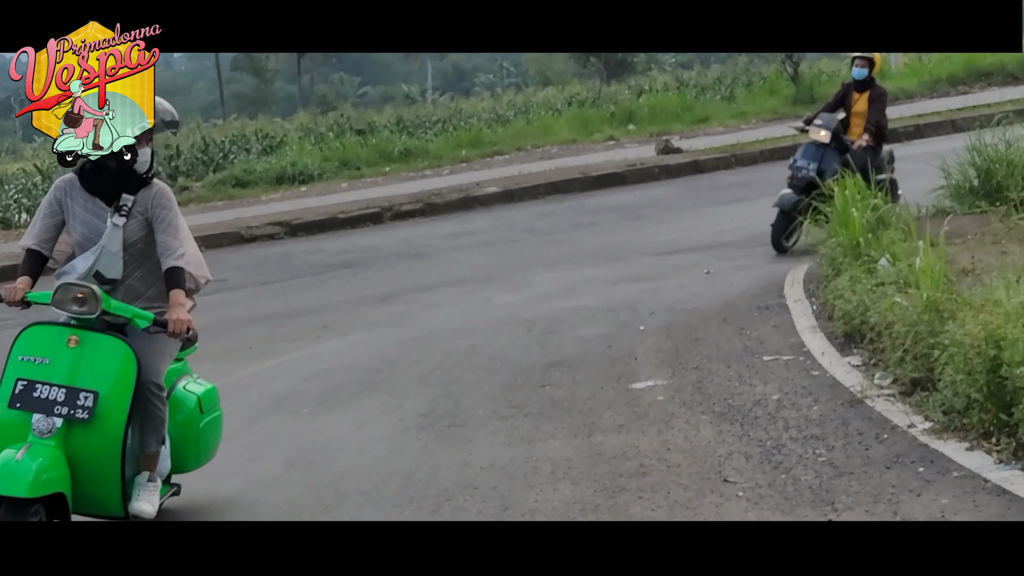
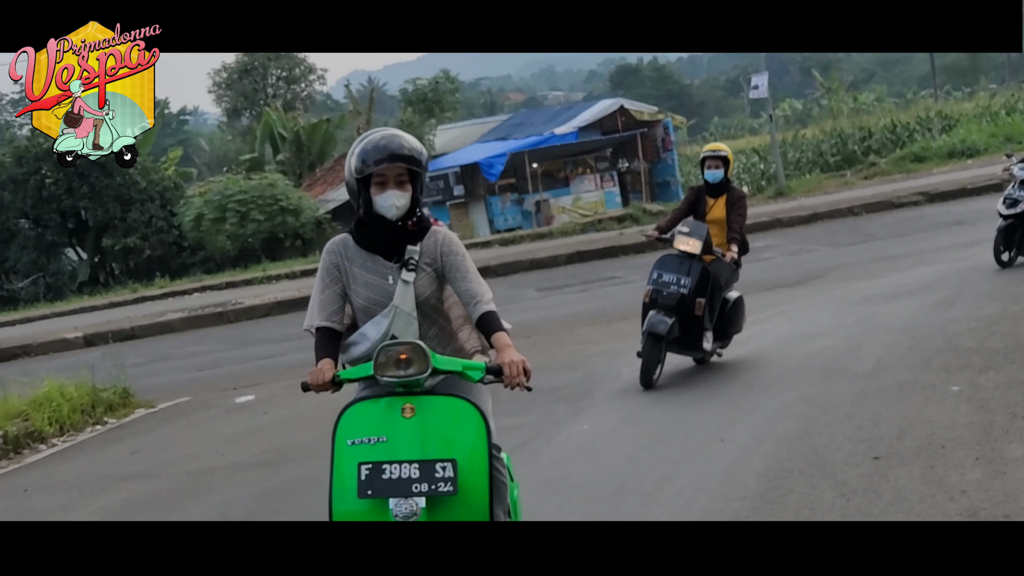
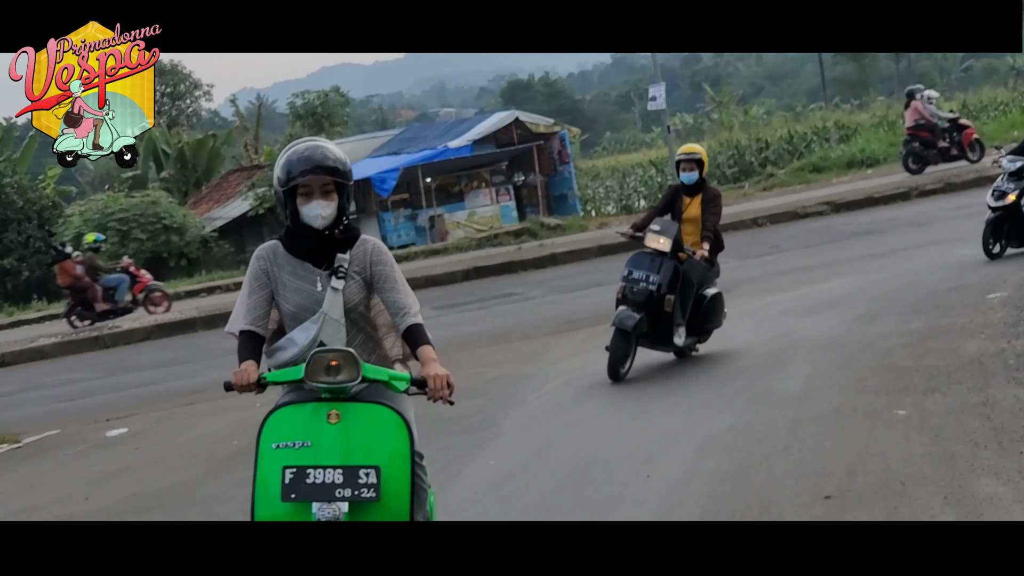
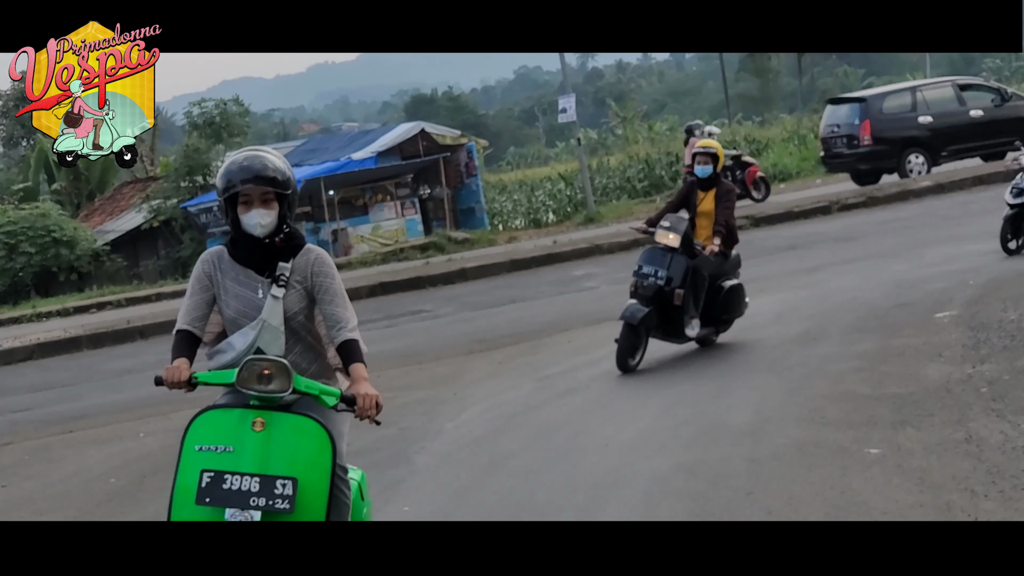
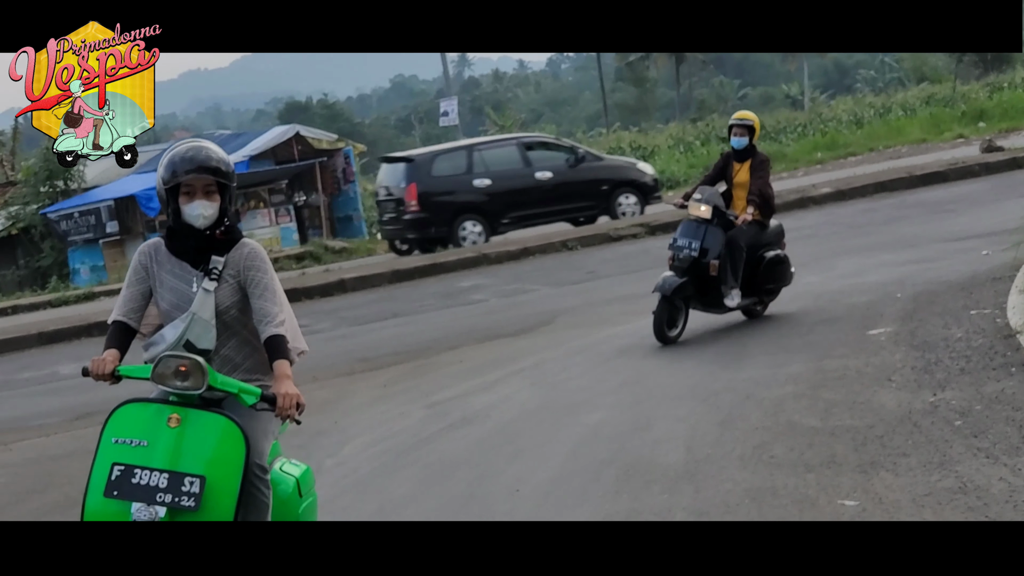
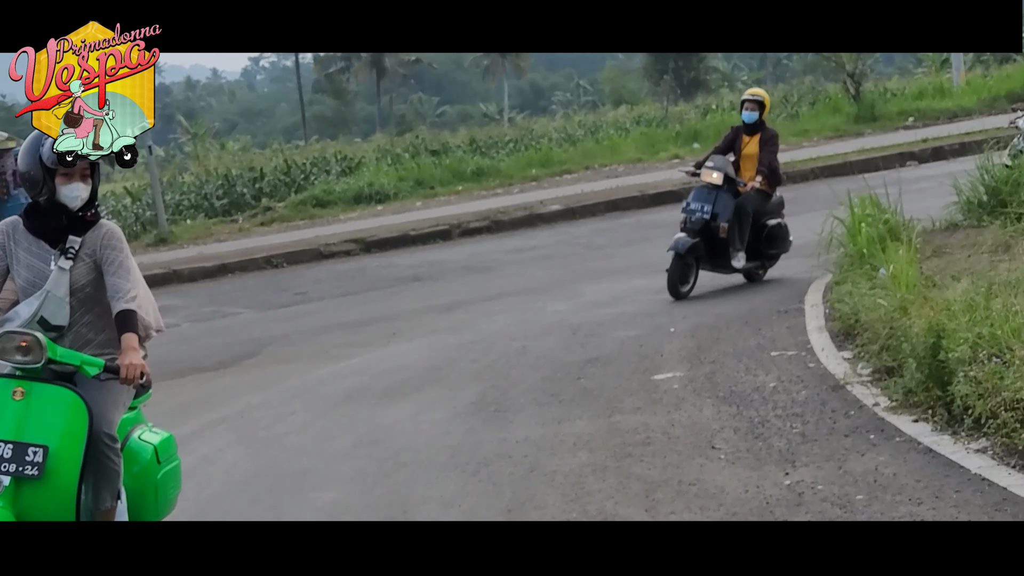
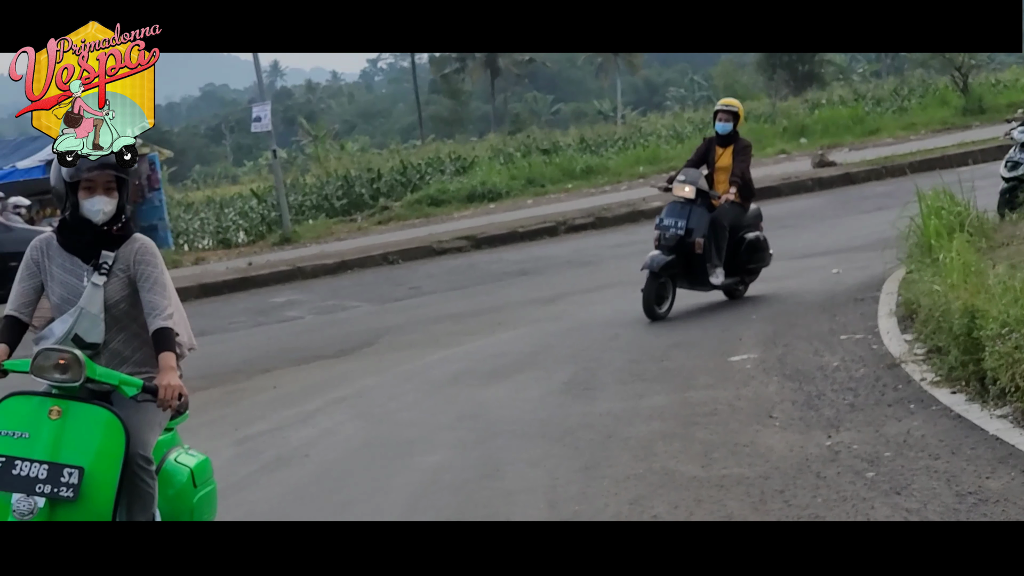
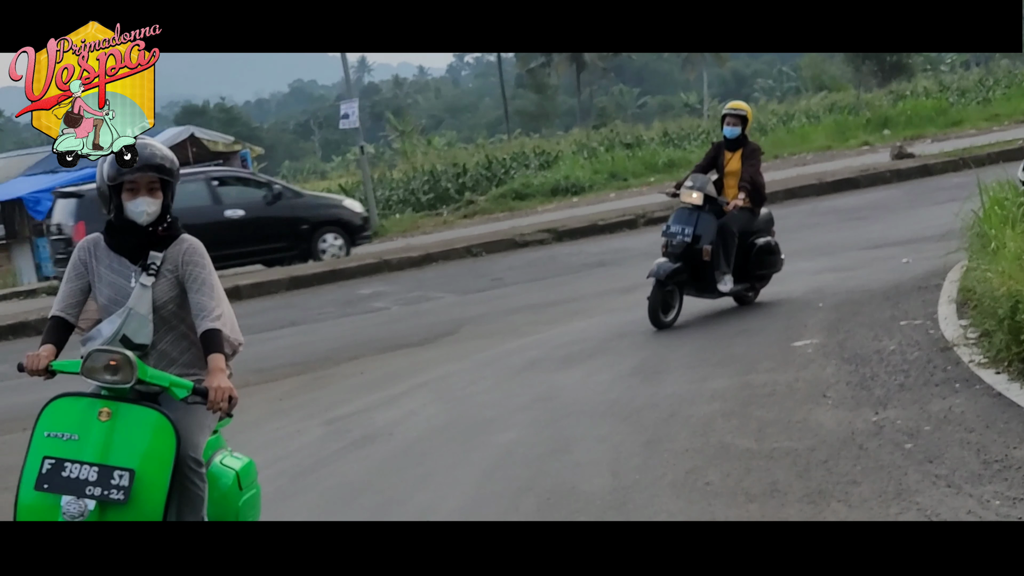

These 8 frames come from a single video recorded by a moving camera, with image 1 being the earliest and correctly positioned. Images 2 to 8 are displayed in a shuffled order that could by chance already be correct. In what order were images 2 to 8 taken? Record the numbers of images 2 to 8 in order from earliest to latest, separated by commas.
6, 7, 8, 5, 4, 3, 2
